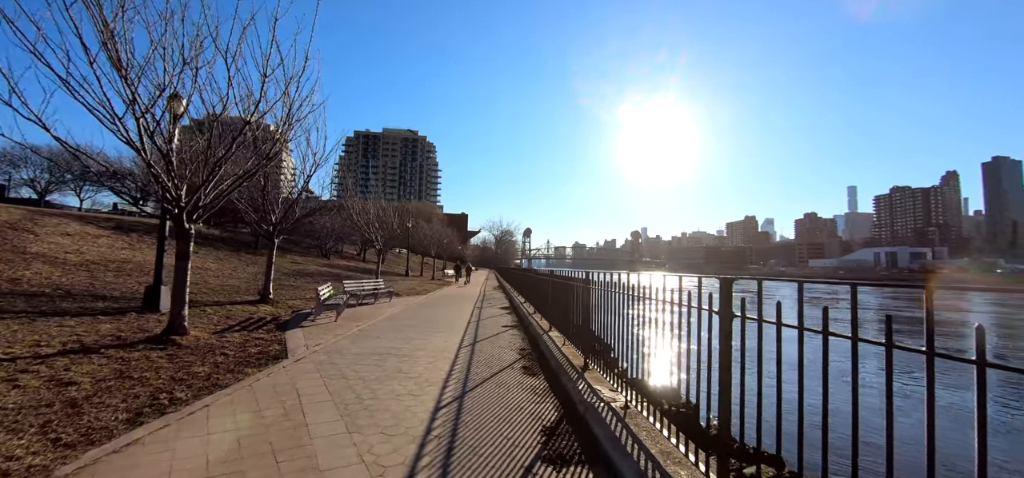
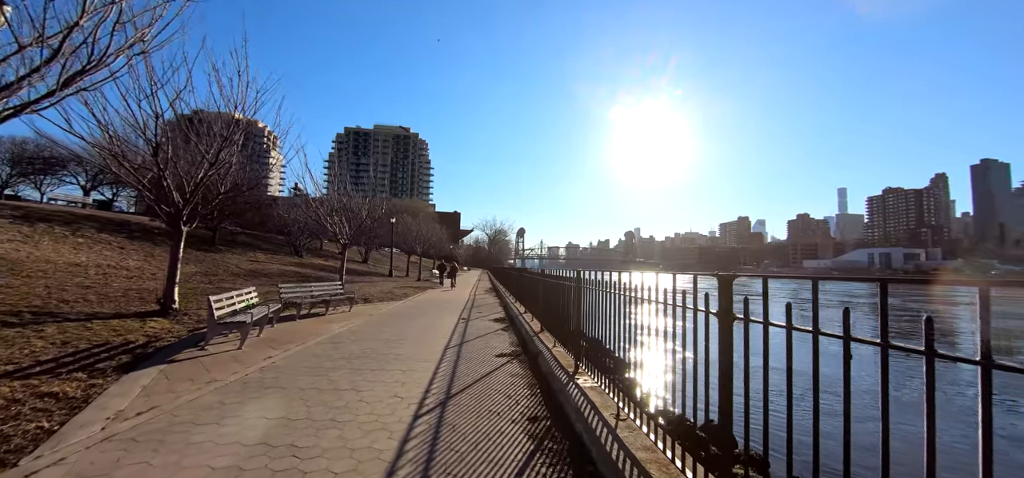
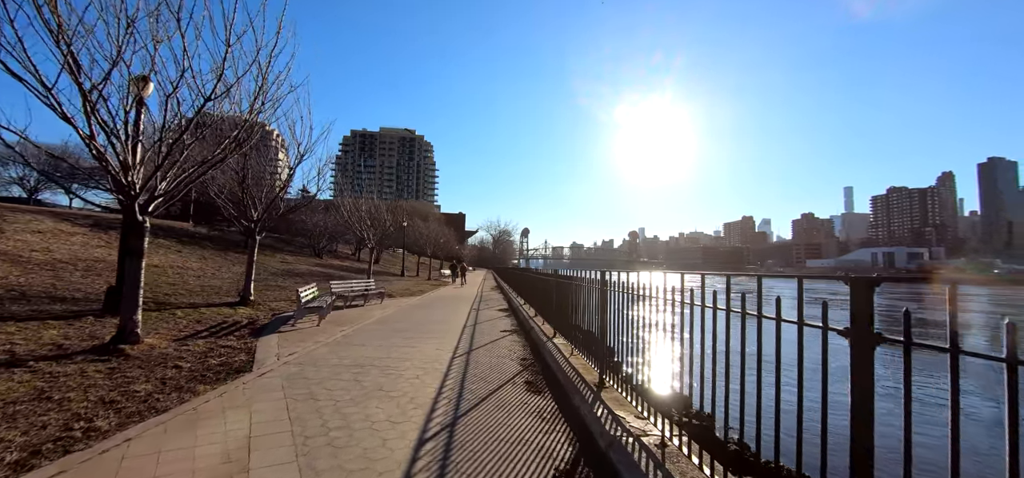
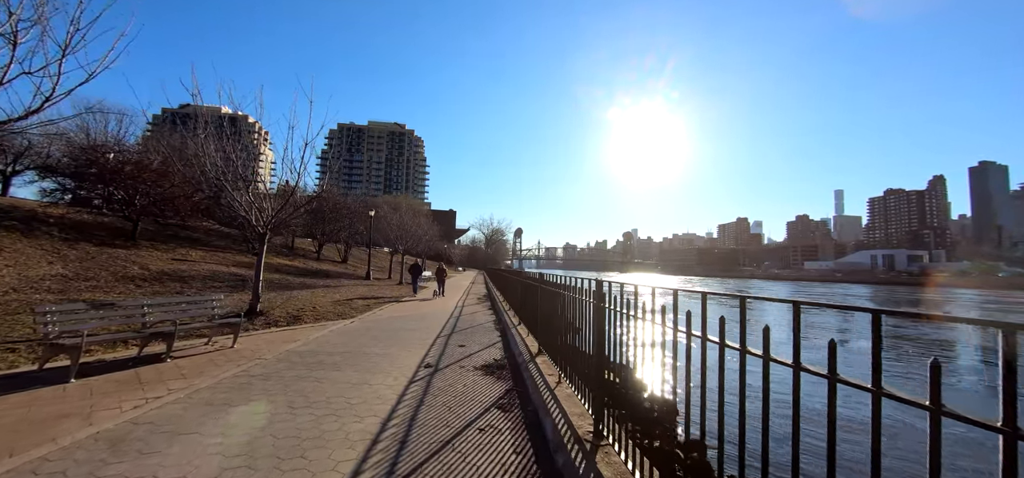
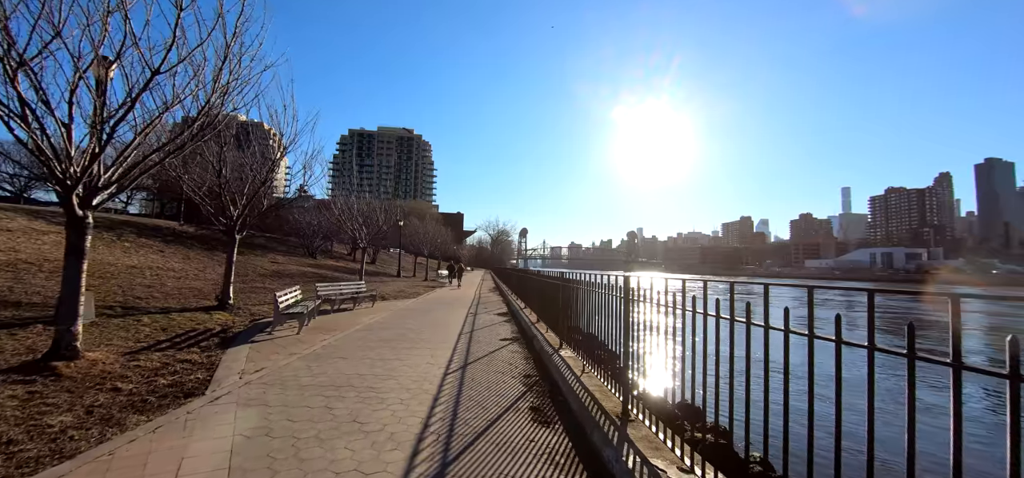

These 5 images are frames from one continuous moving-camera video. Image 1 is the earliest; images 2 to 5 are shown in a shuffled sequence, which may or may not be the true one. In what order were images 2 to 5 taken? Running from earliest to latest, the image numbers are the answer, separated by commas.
3, 5, 2, 4
